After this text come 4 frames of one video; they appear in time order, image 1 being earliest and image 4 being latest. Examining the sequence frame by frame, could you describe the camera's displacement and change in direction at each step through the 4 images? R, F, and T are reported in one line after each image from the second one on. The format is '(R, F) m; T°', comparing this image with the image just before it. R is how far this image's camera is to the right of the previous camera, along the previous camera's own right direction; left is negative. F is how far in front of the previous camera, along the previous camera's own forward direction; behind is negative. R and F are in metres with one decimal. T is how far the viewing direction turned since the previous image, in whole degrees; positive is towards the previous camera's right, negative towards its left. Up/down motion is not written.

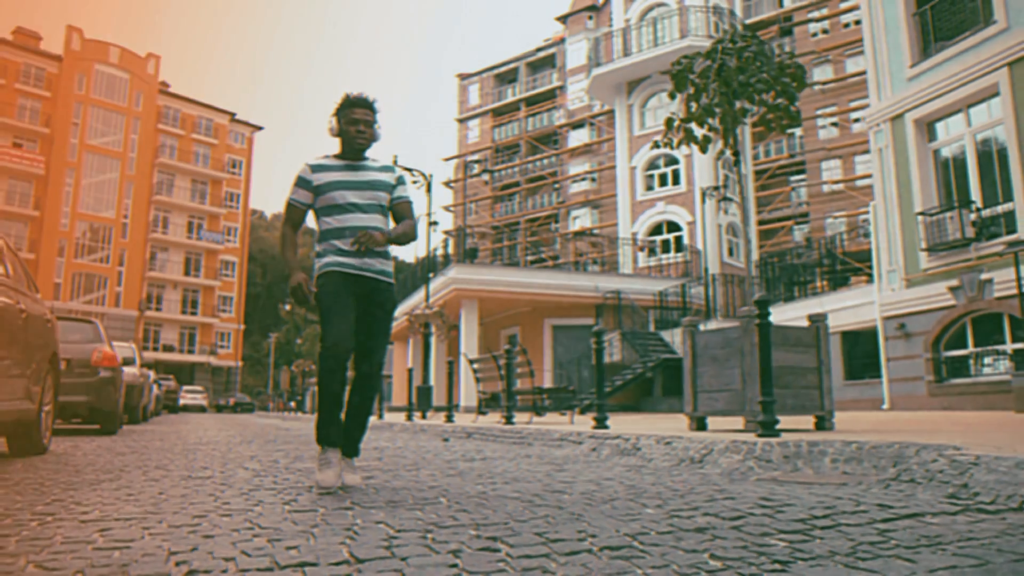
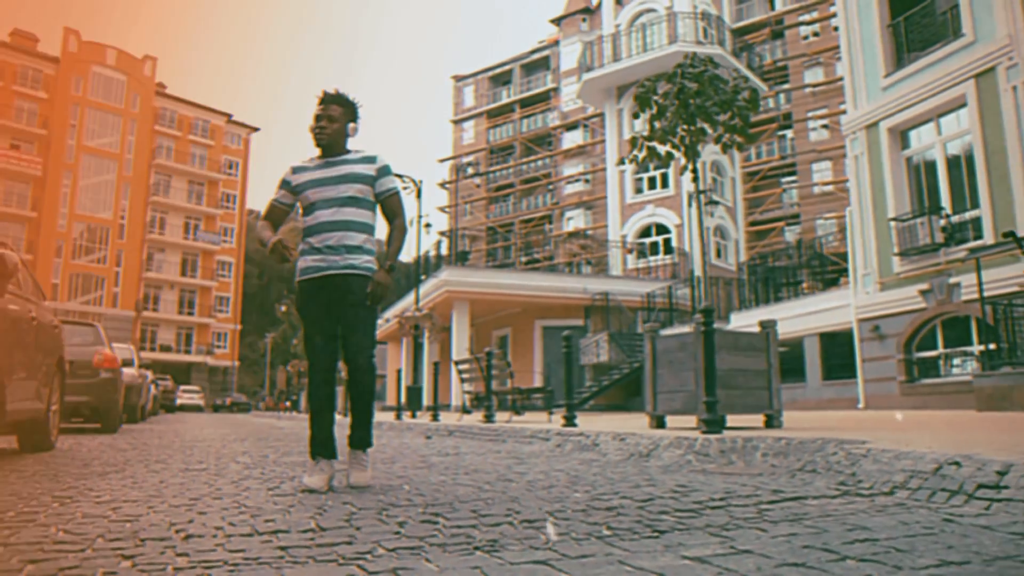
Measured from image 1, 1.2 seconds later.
(+0.2, -0.6) m; 0°
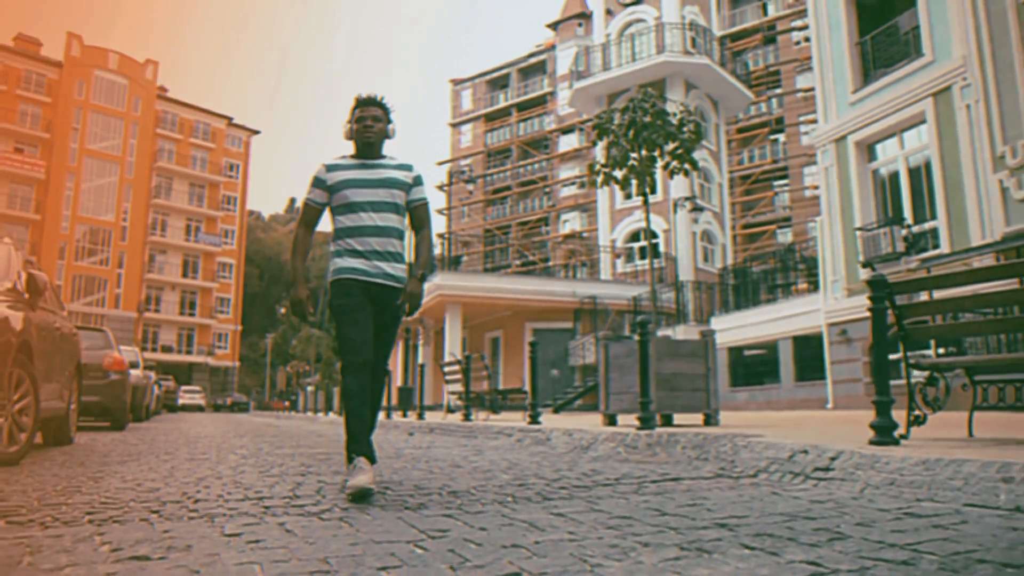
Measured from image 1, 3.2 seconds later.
(+0.4, -1.0) m; 0°
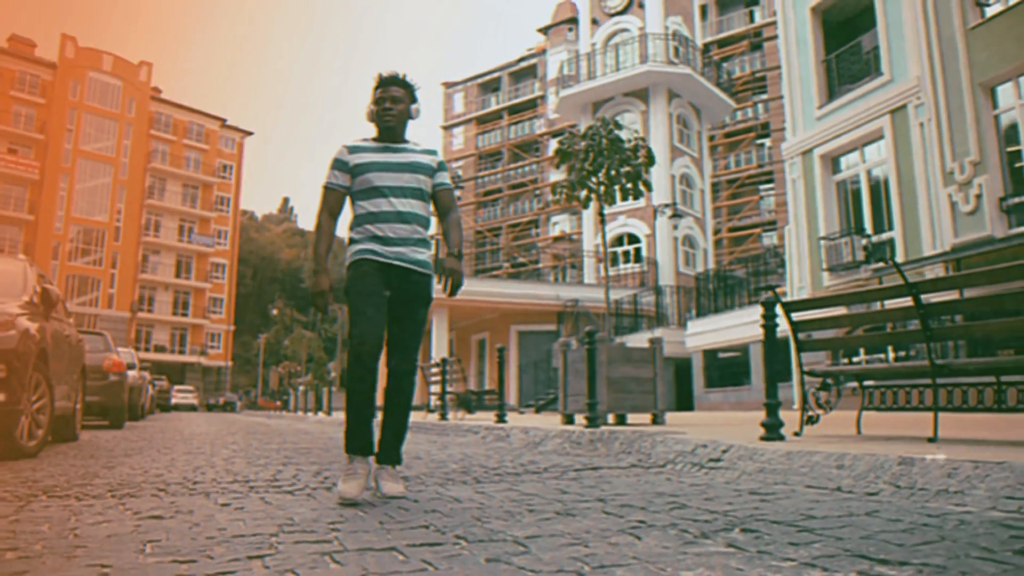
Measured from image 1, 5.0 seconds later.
(+0.3, -0.9) m; 0°
